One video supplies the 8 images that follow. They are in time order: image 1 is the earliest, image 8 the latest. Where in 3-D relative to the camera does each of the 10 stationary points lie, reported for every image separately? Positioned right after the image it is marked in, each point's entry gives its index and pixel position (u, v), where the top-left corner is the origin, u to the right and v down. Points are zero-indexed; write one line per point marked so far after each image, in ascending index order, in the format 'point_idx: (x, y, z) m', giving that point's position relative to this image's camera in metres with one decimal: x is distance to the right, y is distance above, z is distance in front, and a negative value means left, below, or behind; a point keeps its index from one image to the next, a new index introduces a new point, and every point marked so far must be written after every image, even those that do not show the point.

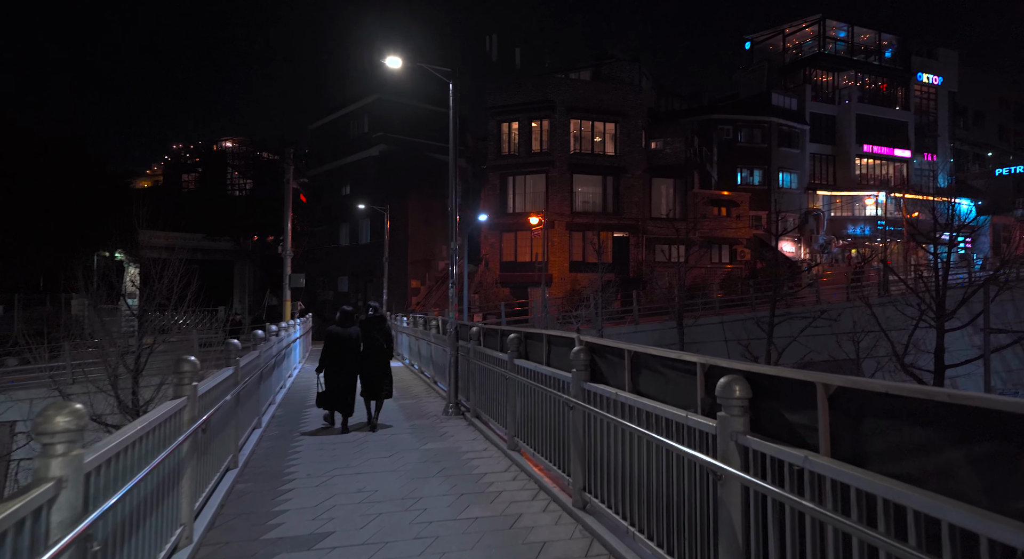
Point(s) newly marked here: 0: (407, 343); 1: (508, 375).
0: (-2.2, -1.3, +13.3) m
1: (0.0, -0.9, +5.8) m
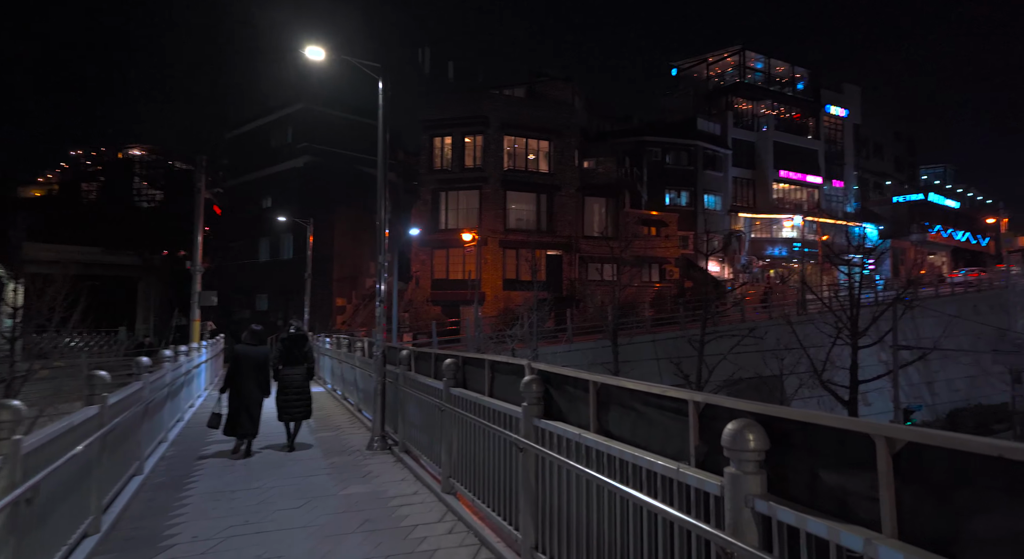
0: (-3.5, -1.7, +12.2) m
1: (-0.6, -1.0, +5.1) m
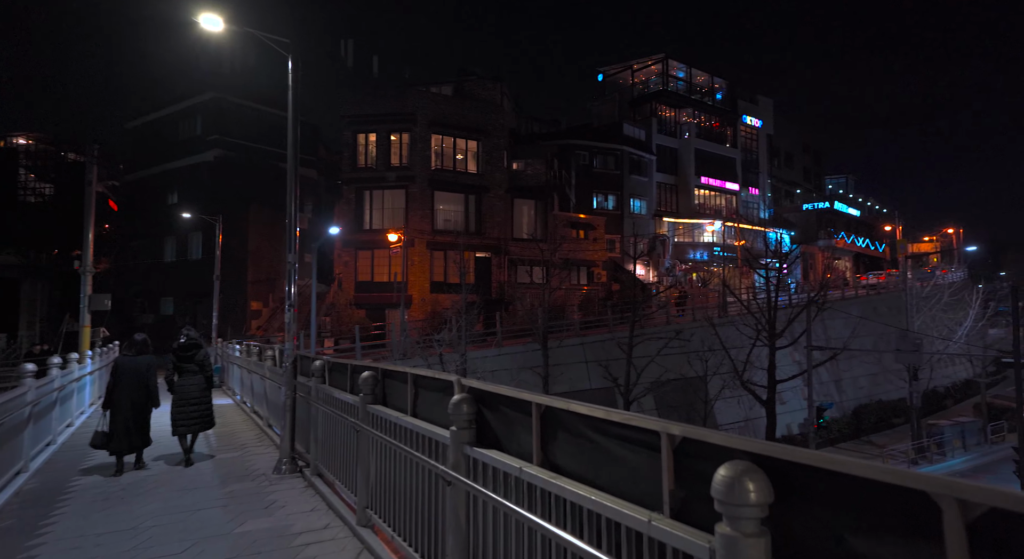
0: (-4.8, -1.7, +11.2) m
1: (-1.1, -1.0, +4.5) m
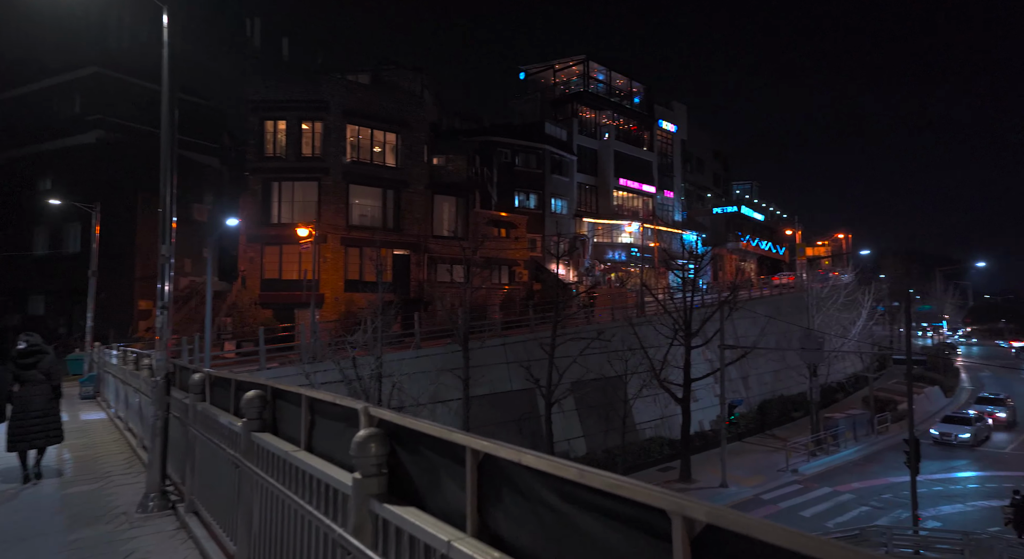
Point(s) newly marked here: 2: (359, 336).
0: (-6.1, -1.6, +9.8) m
1: (-1.5, -1.0, +3.6) m
2: (-4.8, -1.8, +20.0) m
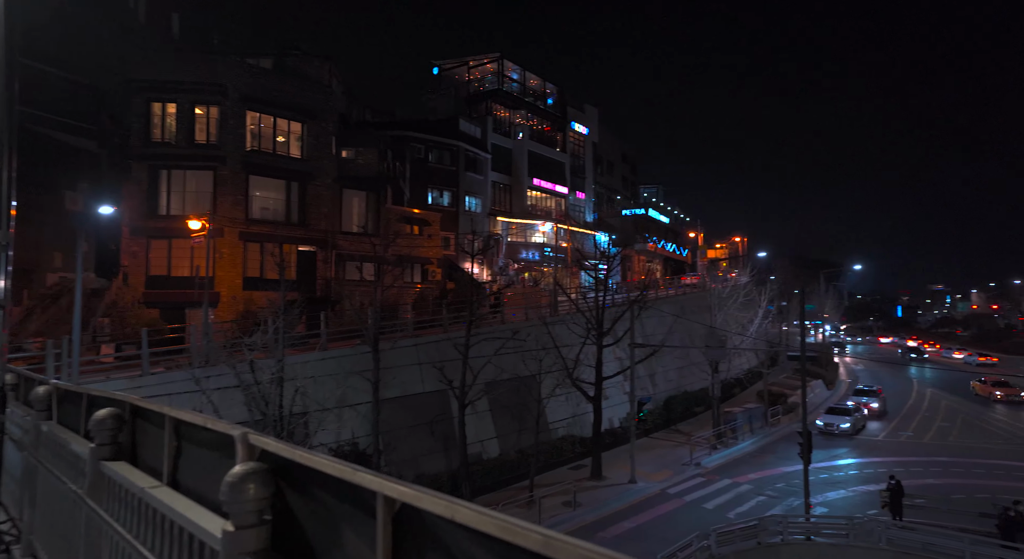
0: (-7.3, -1.6, +8.4) m
1: (-1.9, -1.0, +2.8) m
2: (-7.4, -1.7, +18.6) m
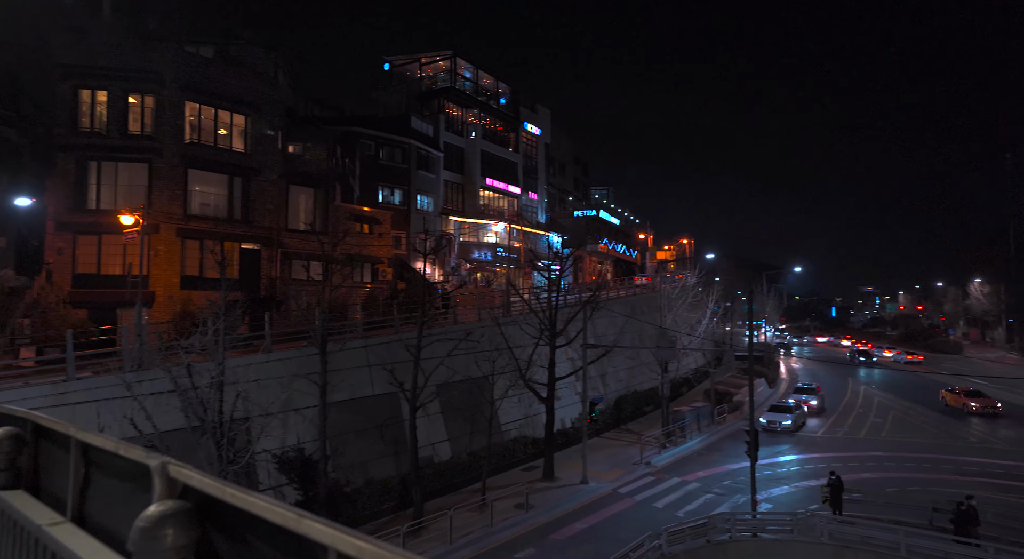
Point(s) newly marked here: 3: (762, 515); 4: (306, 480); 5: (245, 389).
0: (-7.8, -1.5, +7.5) m
1: (-2.0, -0.9, +2.3) m
2: (-8.7, -1.6, +17.6) m
3: (+7.8, -7.3, +19.9) m
4: (-6.2, -6.0, +19.1) m
5: (-7.7, -3.2, +18.5) m
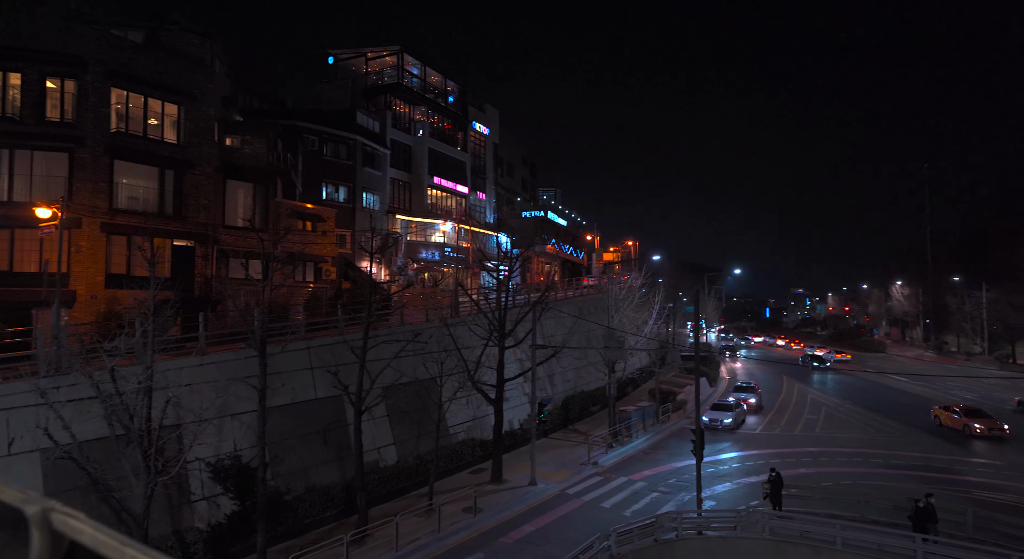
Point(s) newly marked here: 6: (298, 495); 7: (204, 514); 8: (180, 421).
0: (-8.3, -1.5, +6.4) m
1: (-2.1, -0.9, +1.8) m
2: (-10.0, -1.6, +16.4) m
3: (+6.2, -7.3, +20.0) m
4: (-7.7, -6.0, +18.1) m
5: (-9.1, -3.1, +17.4) m
6: (-6.7, -6.7, +19.8) m
7: (-8.4, -6.4, +17.5) m
8: (-9.1, -3.8, +17.4) m
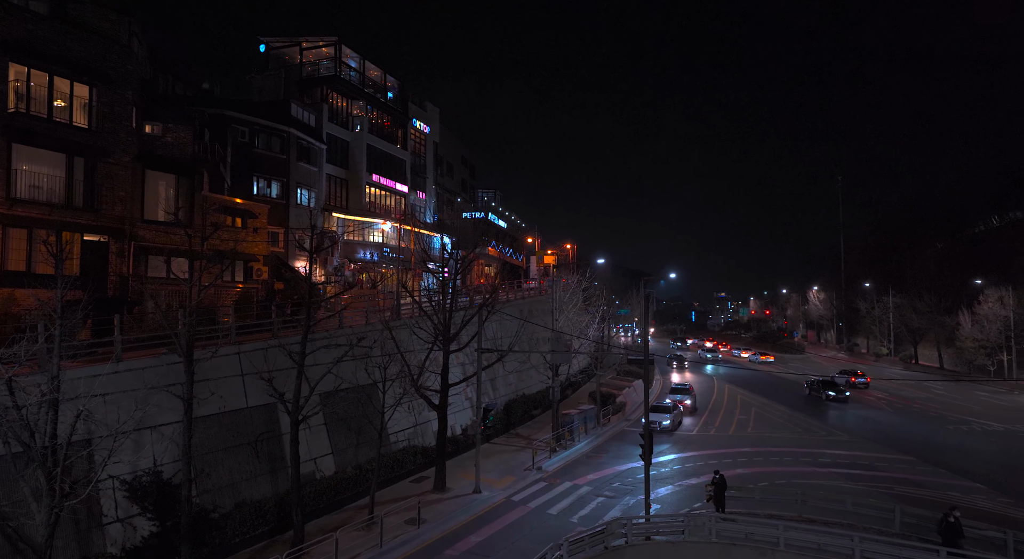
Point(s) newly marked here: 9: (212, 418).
0: (-8.3, -1.4, +4.5) m
1: (-1.7, -0.8, +0.6) m
2: (-11.0, -1.5, +14.4) m
3: (+4.7, -7.4, +19.6) m
4: (-8.9, -5.9, +16.3) m
5: (-10.2, -3.1, +15.4) m
6: (-8.1, -6.7, +18.1) m
7: (-9.6, -6.3, +15.5) m
8: (-10.2, -3.8, +15.5) m
9: (-9.0, -4.2, +19.1) m
